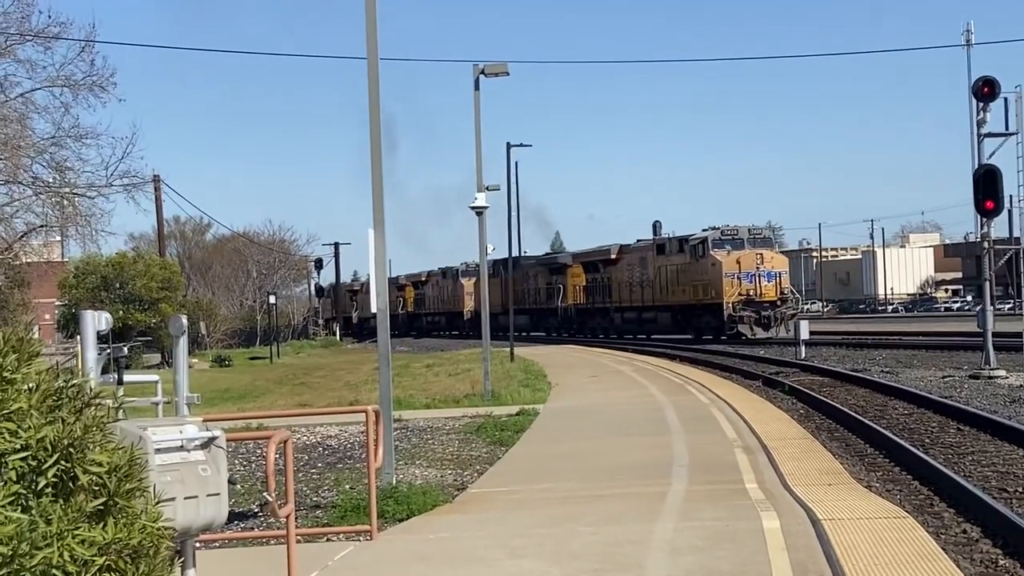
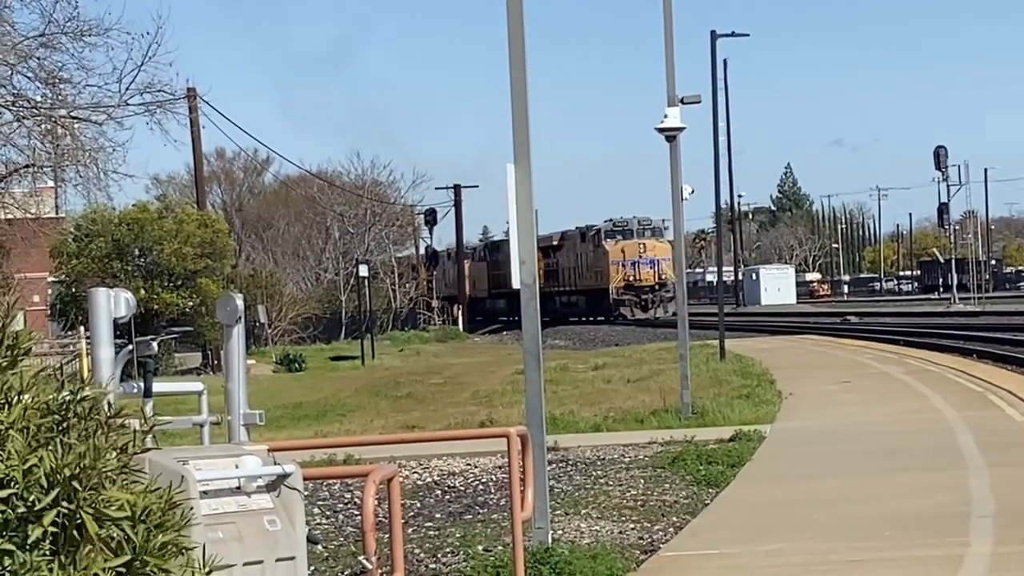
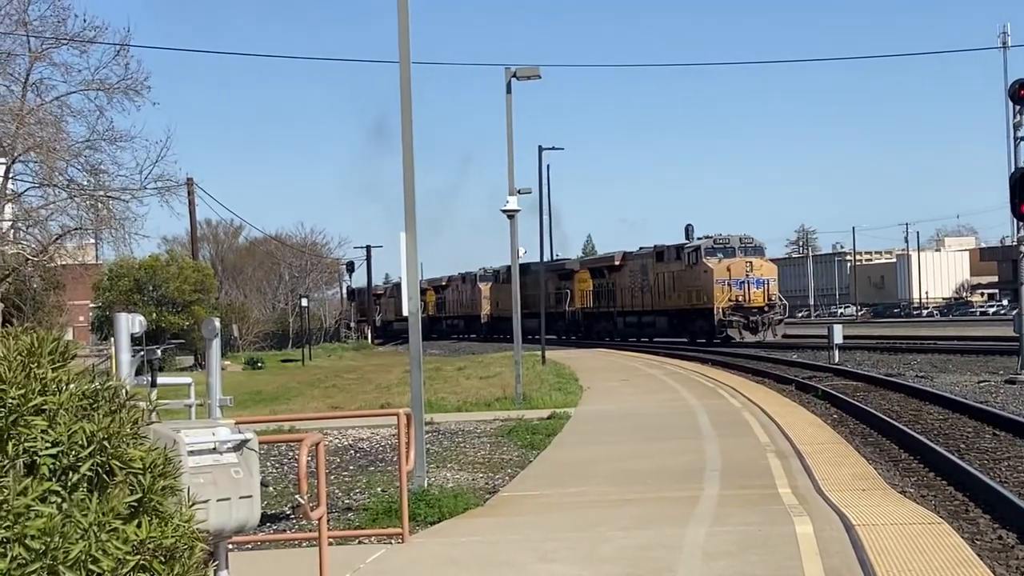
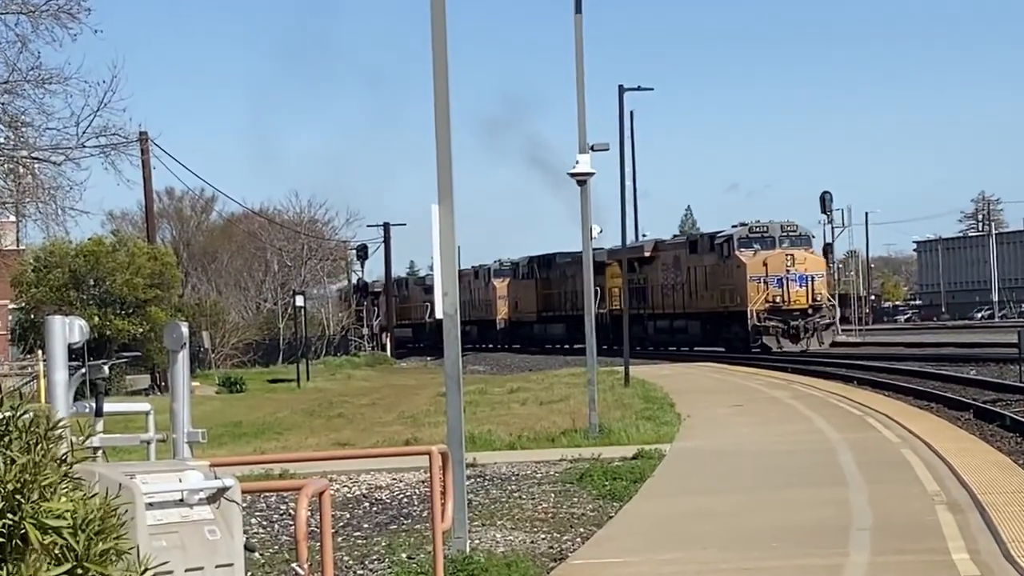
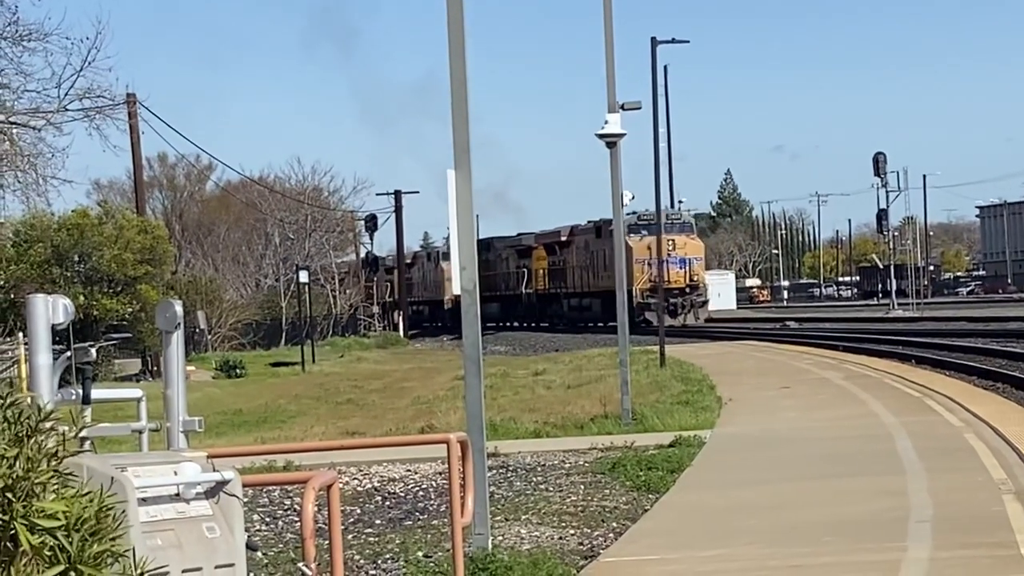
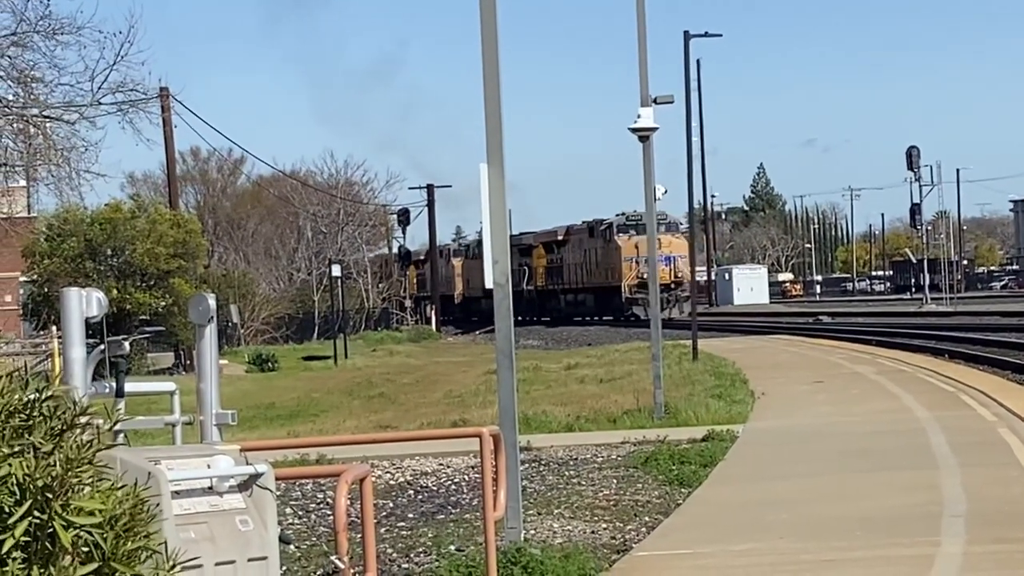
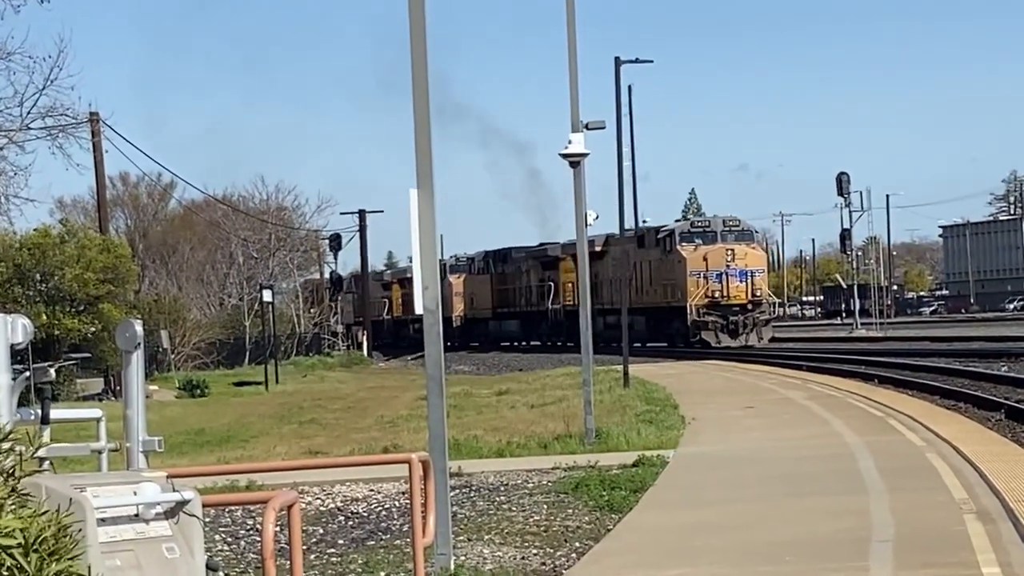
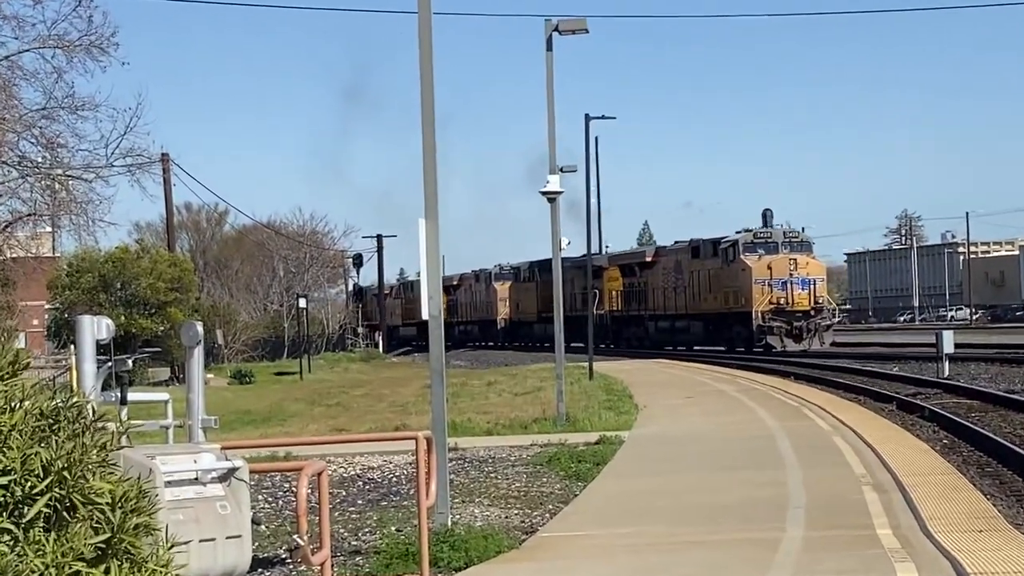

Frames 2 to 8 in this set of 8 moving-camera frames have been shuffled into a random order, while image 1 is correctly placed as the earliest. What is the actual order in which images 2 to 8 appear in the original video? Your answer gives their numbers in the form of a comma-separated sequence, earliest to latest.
3, 8, 4, 7, 5, 6, 2
